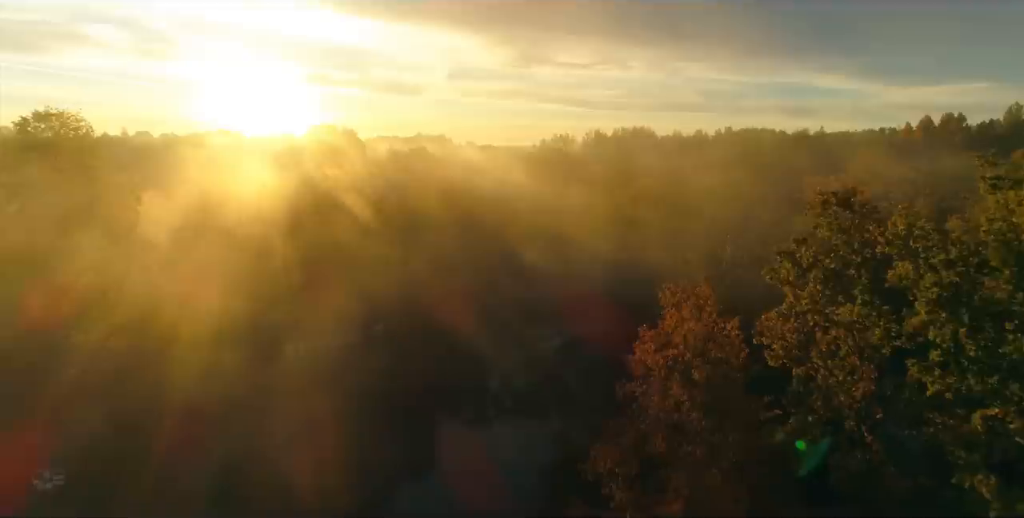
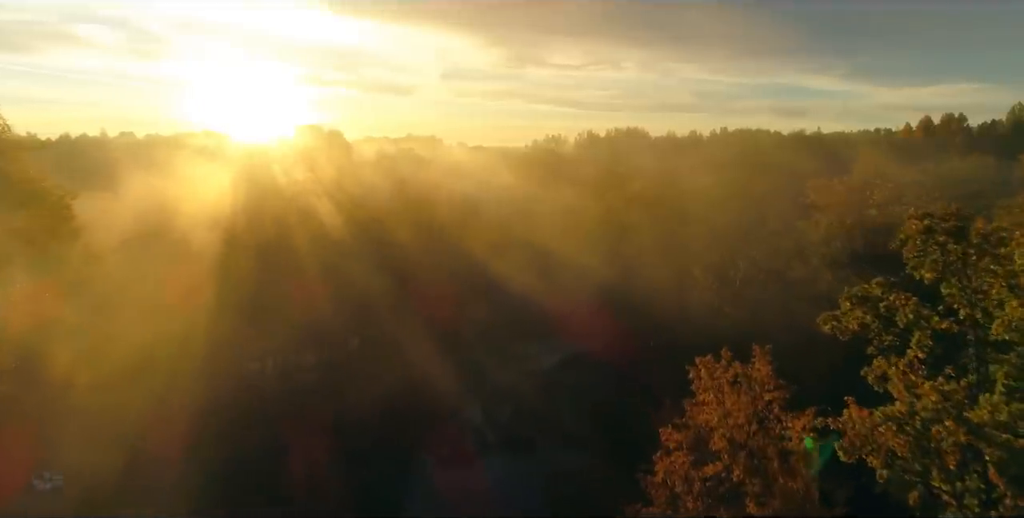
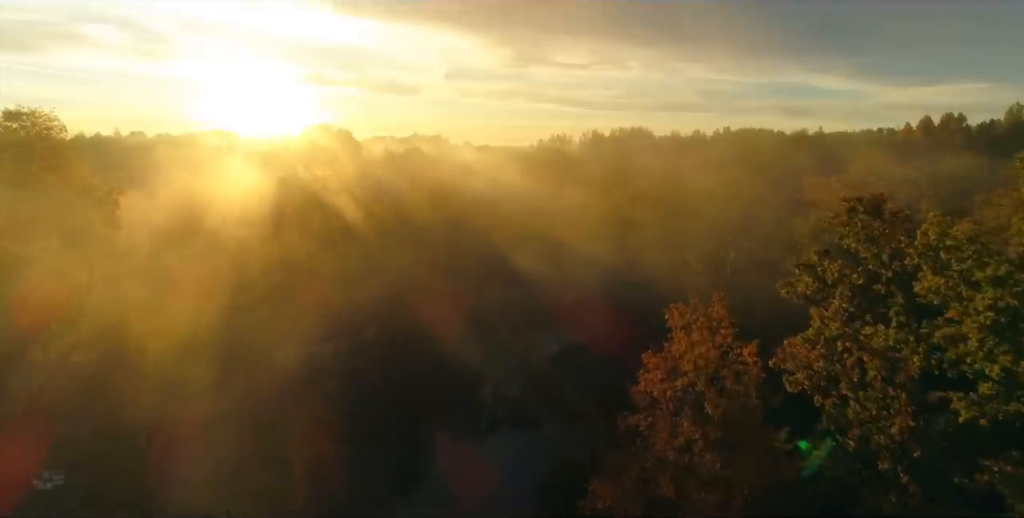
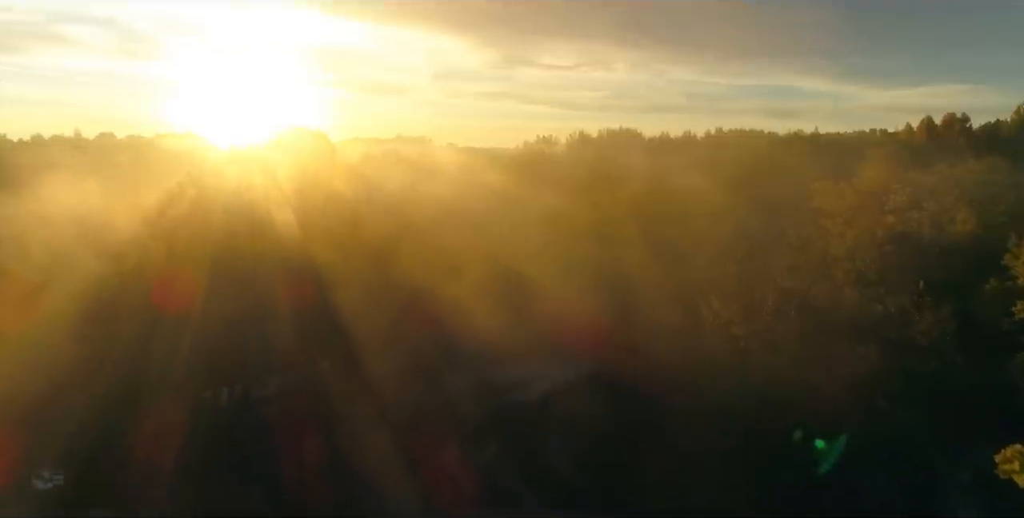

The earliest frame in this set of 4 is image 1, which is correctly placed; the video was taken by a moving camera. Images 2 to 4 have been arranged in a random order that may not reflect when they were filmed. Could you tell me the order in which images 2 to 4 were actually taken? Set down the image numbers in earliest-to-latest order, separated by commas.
3, 2, 4
